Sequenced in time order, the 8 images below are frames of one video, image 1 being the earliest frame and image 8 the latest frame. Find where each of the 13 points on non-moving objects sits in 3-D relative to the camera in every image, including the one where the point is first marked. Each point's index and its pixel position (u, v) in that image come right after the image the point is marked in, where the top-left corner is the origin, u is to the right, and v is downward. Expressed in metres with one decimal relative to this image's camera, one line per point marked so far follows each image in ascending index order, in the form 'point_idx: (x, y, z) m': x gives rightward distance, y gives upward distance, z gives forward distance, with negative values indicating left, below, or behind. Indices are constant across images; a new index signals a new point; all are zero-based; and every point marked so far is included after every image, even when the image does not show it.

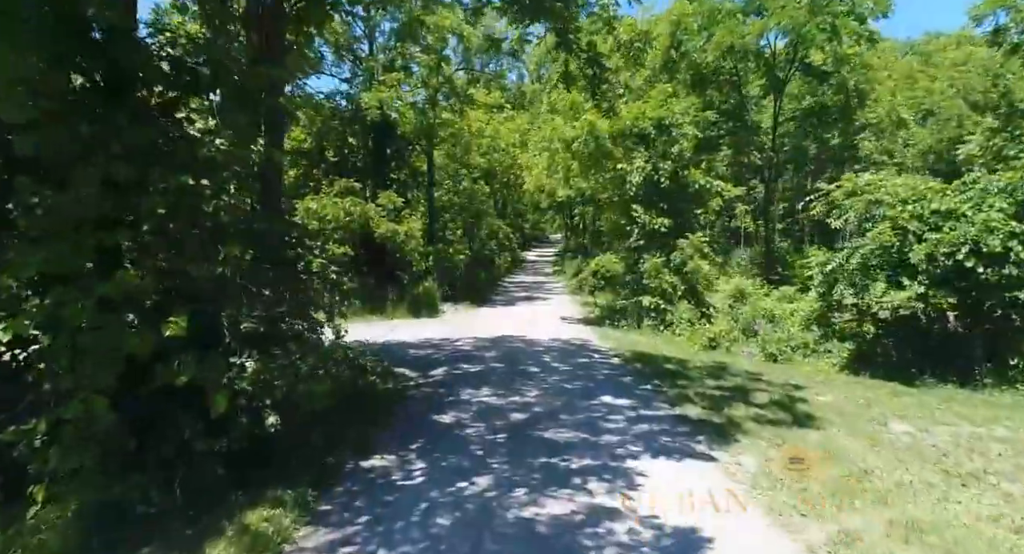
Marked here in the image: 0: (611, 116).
0: (+2.9, +4.7, +16.2) m
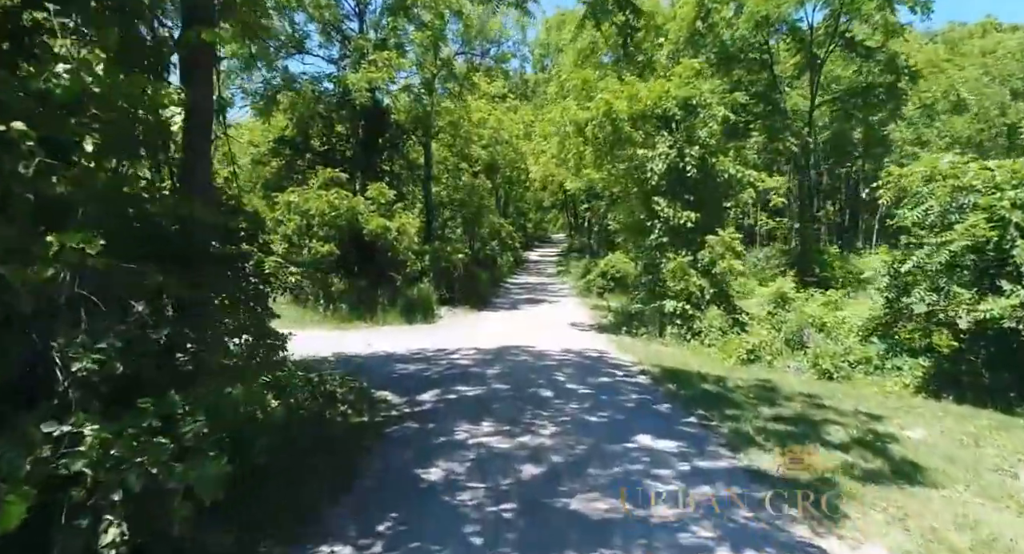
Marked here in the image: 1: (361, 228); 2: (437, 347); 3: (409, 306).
0: (+3.0, +4.6, +14.3) m
1: (-4.9, +1.6, +17.8) m
2: (-1.8, -1.7, +13.1) m
3: (-3.3, -1.0, +18.0) m
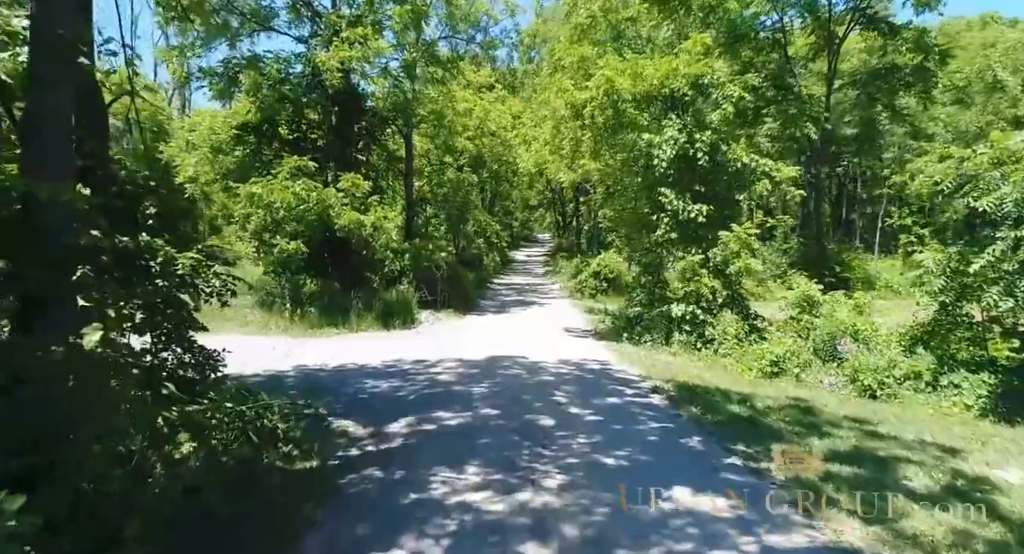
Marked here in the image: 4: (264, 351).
0: (+2.8, +4.6, +12.8) m
1: (-5.2, +1.6, +16.1) m
2: (-2.0, -1.7, +11.5) m
3: (-3.7, -1.0, +16.3) m
4: (-5.6, -1.6, +12.3) m
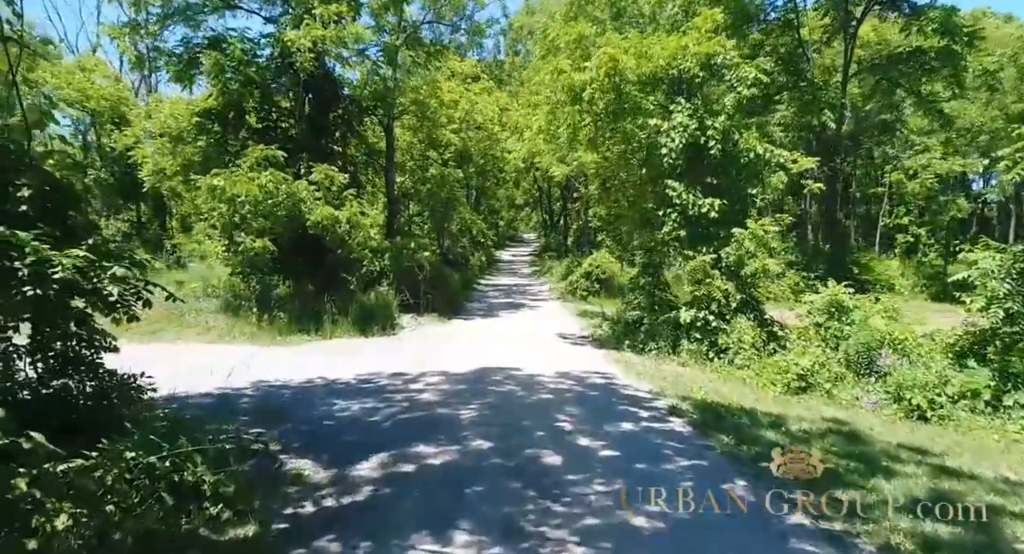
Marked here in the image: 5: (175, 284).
0: (+2.6, +4.6, +11.5) m
1: (-5.5, +1.5, +14.6) m
2: (-2.2, -1.8, +10.1) m
3: (-4.0, -1.0, +14.9) m
4: (-5.8, -1.7, +10.8) m
5: (-11.6, -0.3, +19.3) m
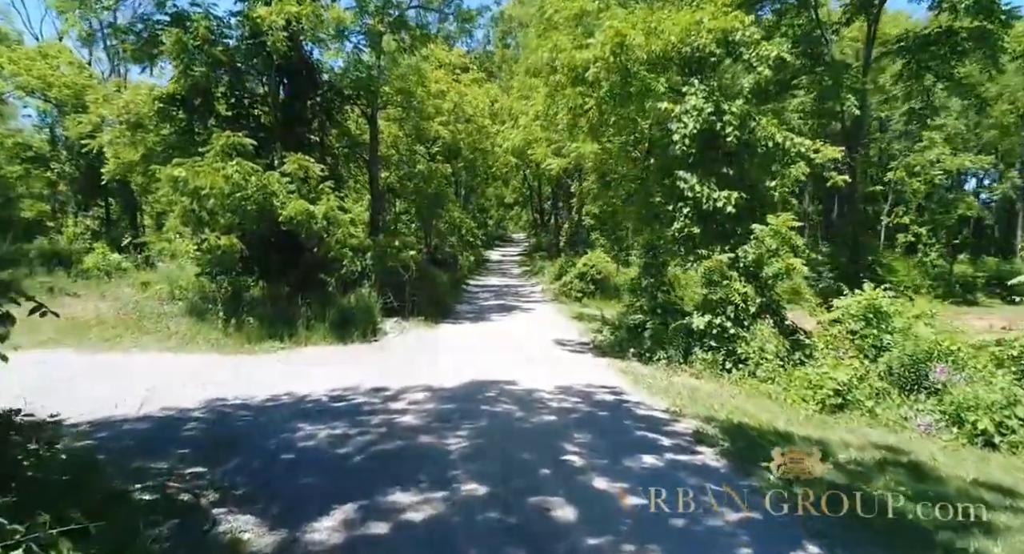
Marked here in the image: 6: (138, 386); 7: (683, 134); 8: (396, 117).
0: (+2.5, +4.6, +10.4) m
1: (-5.6, +1.5, +13.3) m
2: (-2.2, -1.8, +8.9) m
3: (-4.1, -1.0, +13.6) m
4: (-5.9, -1.7, +9.5) m
5: (-11.9, -0.3, +17.8) m
6: (-6.0, -1.7, +9.0) m
7: (+3.1, +2.6, +10.1) m
8: (-4.1, +5.7, +19.9) m
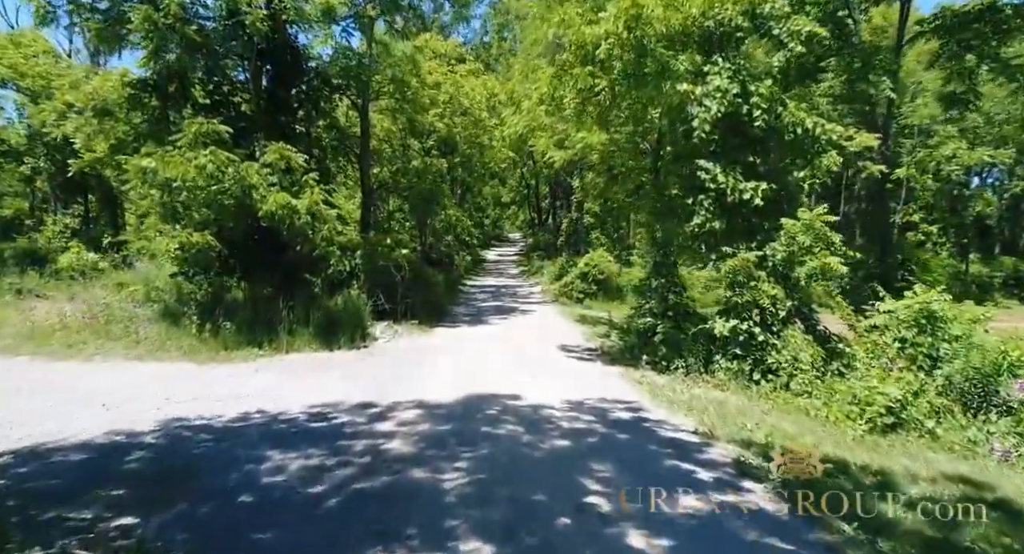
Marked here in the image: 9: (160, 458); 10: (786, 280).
0: (+2.5, +4.6, +9.3) m
1: (-5.6, +1.5, +12.2) m
2: (-2.2, -1.8, +7.8) m
3: (-4.1, -1.1, +12.6) m
4: (-5.8, -1.7, +8.4) m
5: (-11.9, -0.3, +16.7) m
6: (-6.0, -1.8, +7.9) m
7: (+3.1, +2.6, +9.1) m
8: (-4.1, +5.7, +18.8) m
9: (-3.6, -1.8, +5.8) m
10: (+4.4, 0.0, +9.0) m
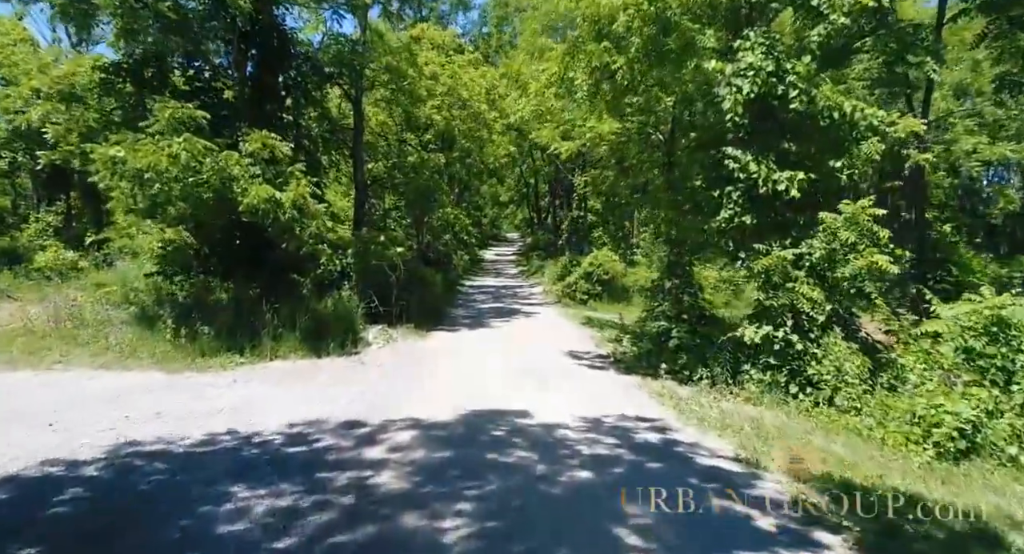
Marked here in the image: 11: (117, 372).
0: (+2.6, +4.5, +8.4) m
1: (-5.5, +1.5, +11.2) m
2: (-2.1, -1.8, +6.8) m
3: (-4.0, -1.1, +11.6) m
4: (-5.7, -1.7, +7.4) m
5: (-11.9, -0.3, +15.7) m
6: (-5.9, -1.8, +6.9) m
7: (+3.2, +2.6, +8.1) m
8: (-4.1, +5.7, +17.8) m
9: (-3.5, -1.8, +4.8) m
10: (+4.5, 0.0, +8.0) m
11: (-6.7, -1.6, +9.4) m
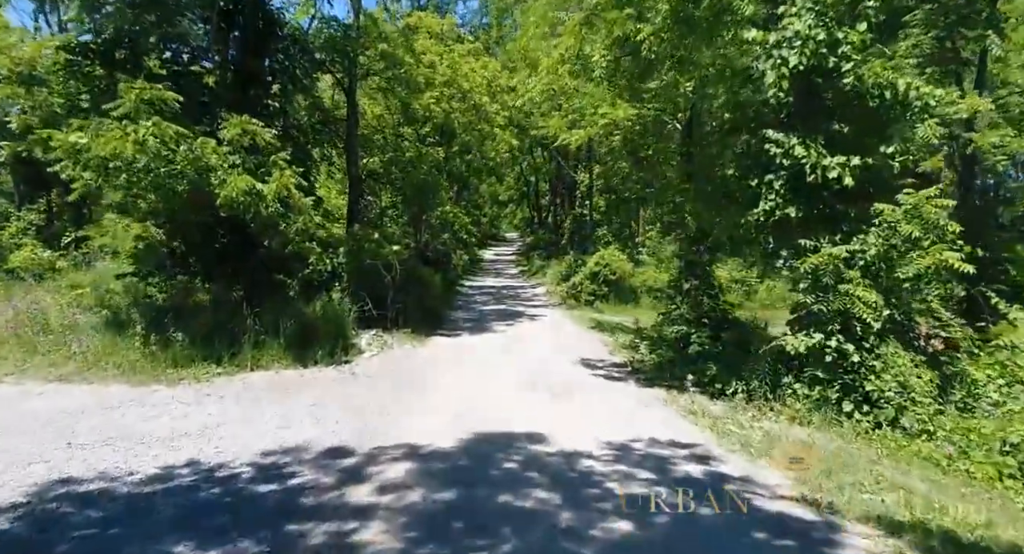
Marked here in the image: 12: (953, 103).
0: (+2.8, +4.5, +7.3) m
1: (-5.4, +1.5, +10.1) m
2: (-1.9, -1.8, +5.8) m
3: (-3.9, -1.1, +10.5) m
4: (-5.6, -1.7, +6.3) m
5: (-11.7, -0.3, +14.6) m
6: (-5.7, -1.8, +5.9) m
7: (+3.4, +2.6, +7.1) m
8: (-4.0, +5.7, +16.7) m
9: (-3.3, -1.8, +3.7) m
10: (+4.7, -0.1, +7.0) m
11: (-6.6, -1.6, +8.3) m
12: (+6.3, +2.5, +8.1) m
